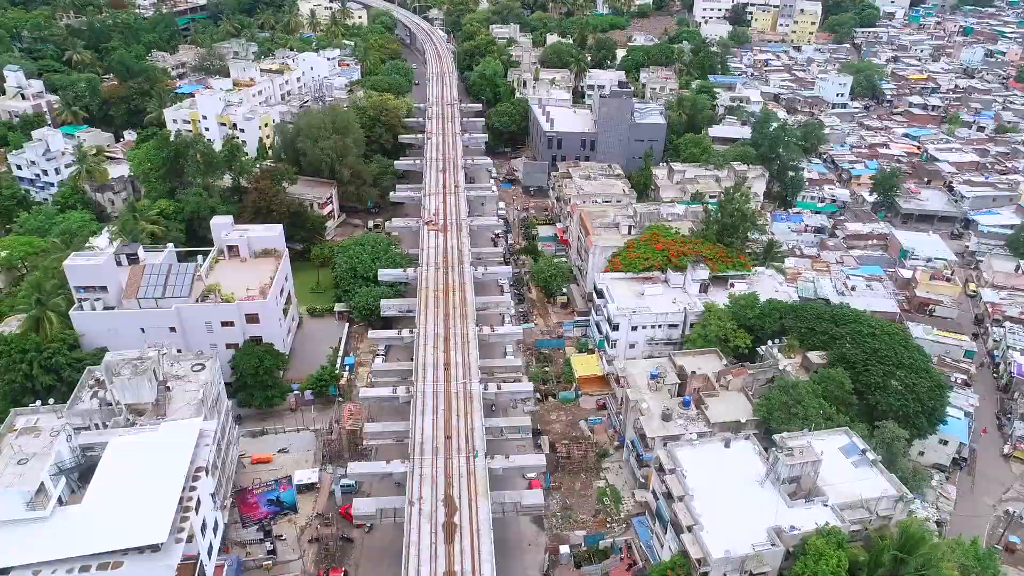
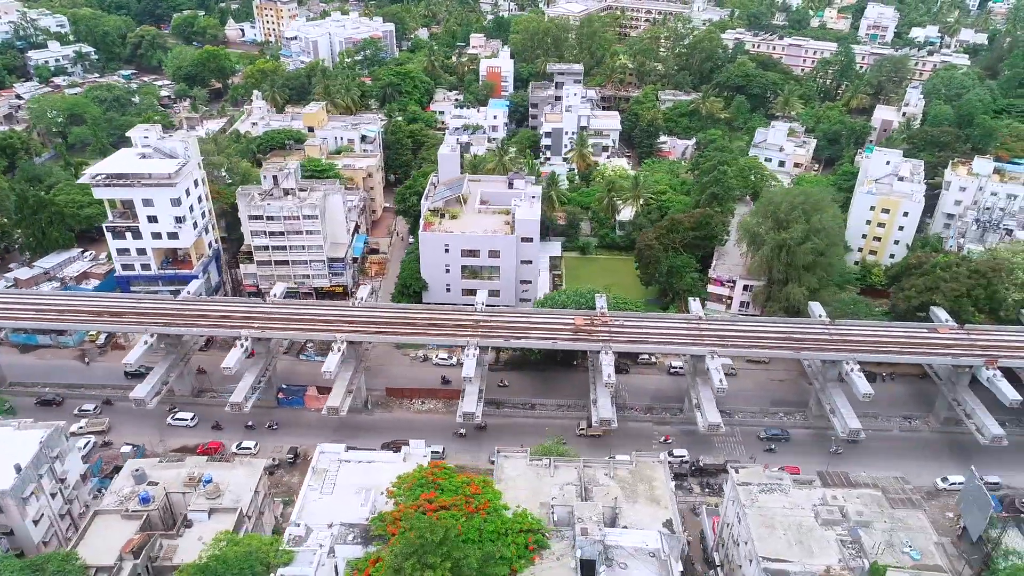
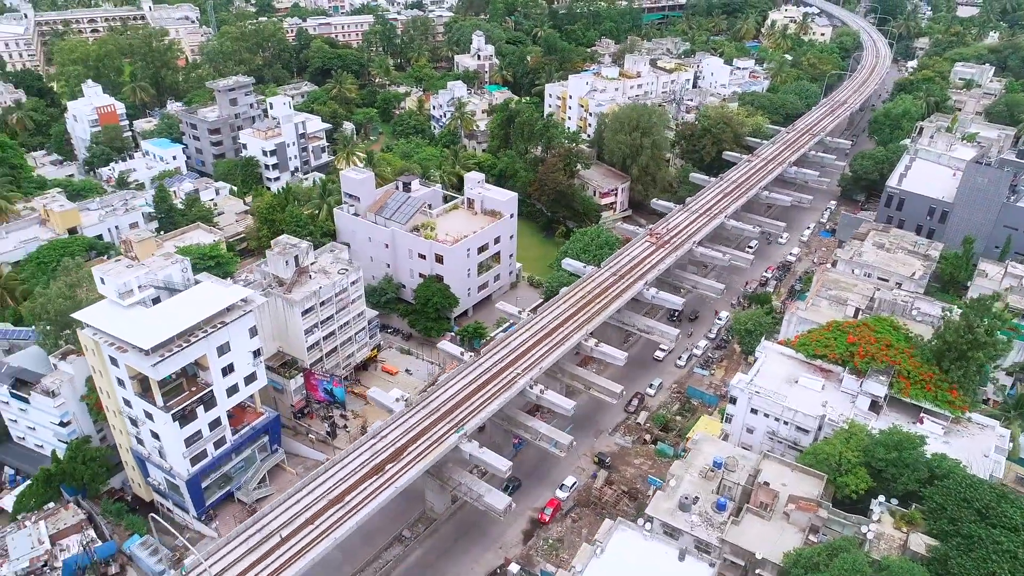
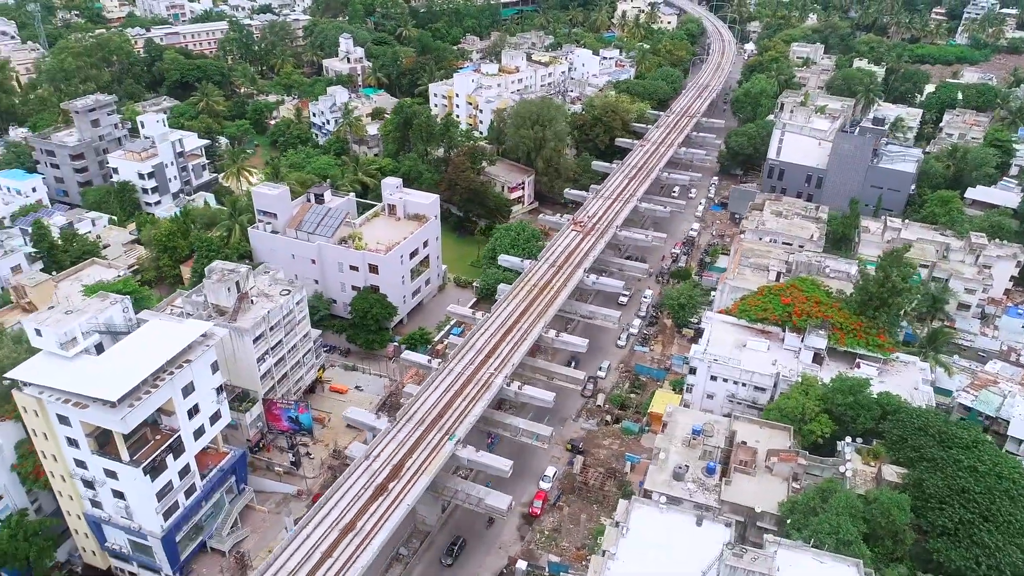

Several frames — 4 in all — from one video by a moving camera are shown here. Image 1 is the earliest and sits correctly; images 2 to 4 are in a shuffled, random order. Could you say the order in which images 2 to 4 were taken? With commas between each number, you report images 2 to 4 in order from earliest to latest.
4, 3, 2
